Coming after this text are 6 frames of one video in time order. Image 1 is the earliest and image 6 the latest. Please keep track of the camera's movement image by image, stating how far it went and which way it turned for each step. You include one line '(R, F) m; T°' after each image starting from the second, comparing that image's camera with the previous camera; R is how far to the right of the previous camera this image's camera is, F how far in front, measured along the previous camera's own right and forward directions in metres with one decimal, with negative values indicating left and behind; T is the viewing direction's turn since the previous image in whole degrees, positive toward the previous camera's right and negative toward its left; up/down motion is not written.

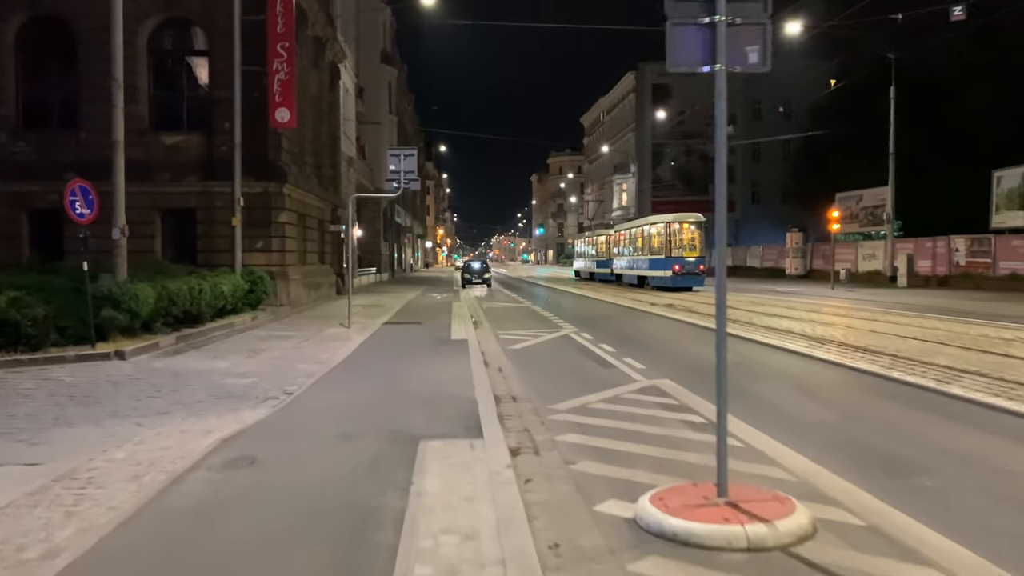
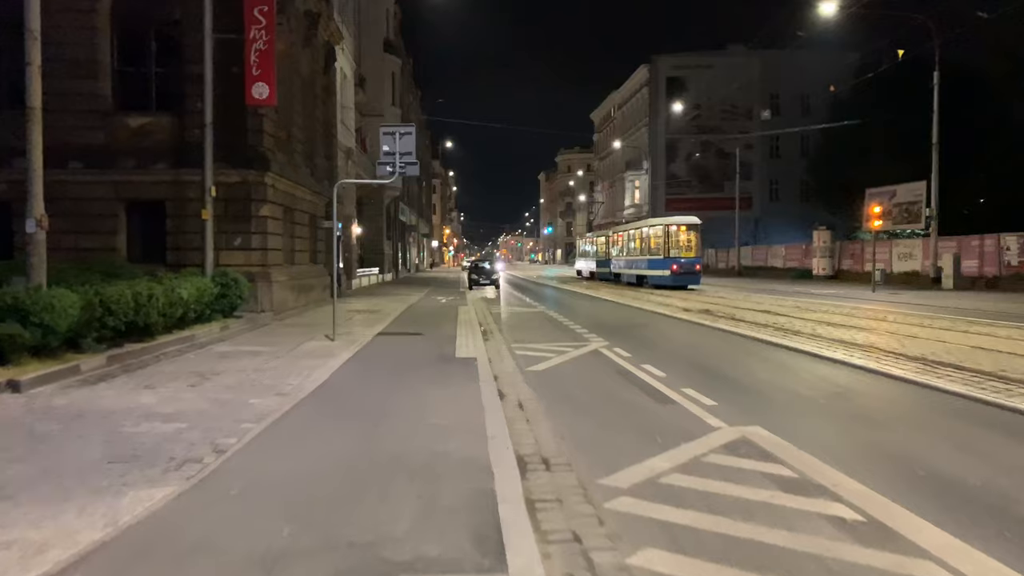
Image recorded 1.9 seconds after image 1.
(-0.2, +3.2) m; -1°
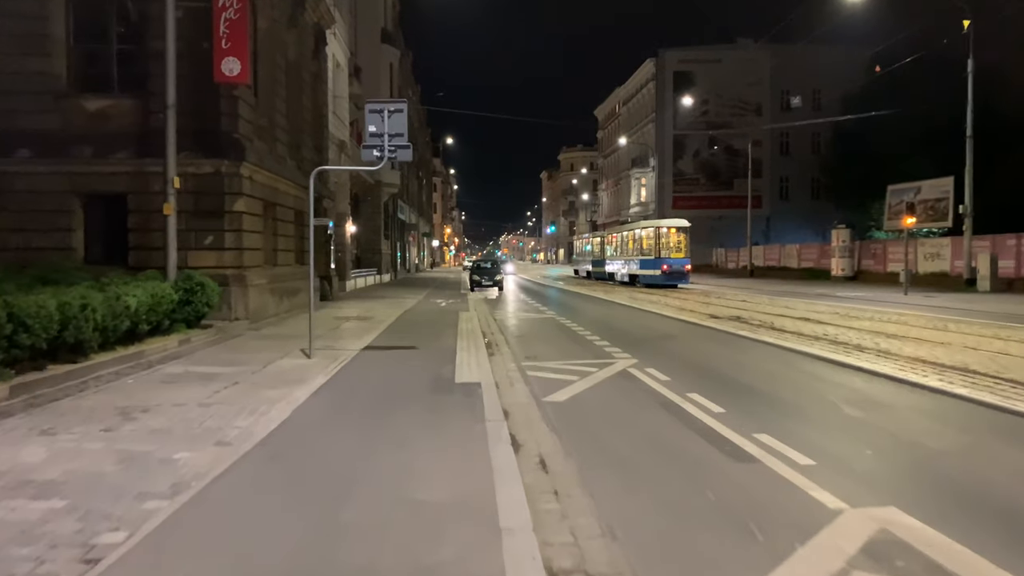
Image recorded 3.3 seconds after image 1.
(-0.2, +2.5) m; 0°
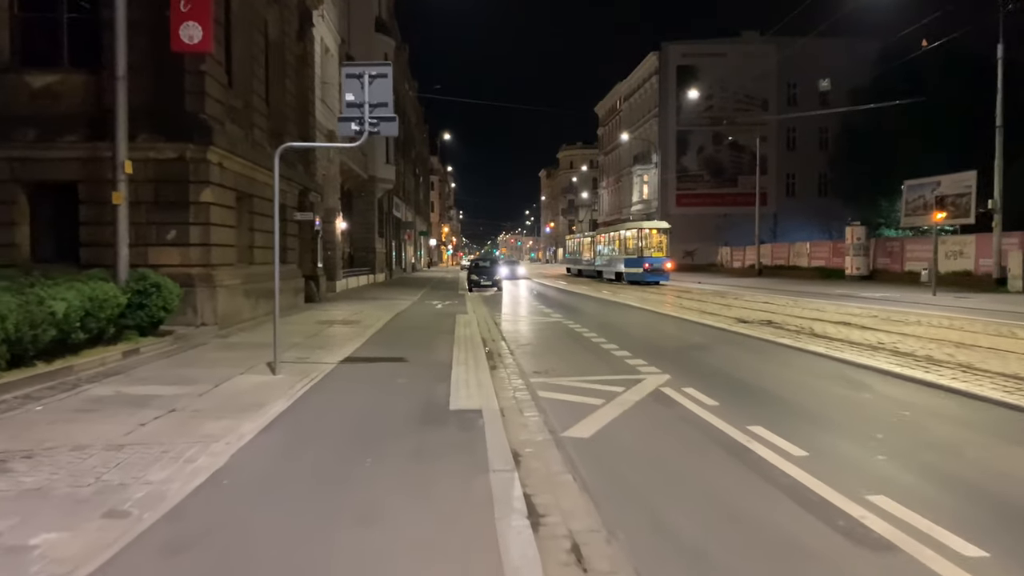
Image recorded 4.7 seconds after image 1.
(-0.1, +2.3) m; 0°
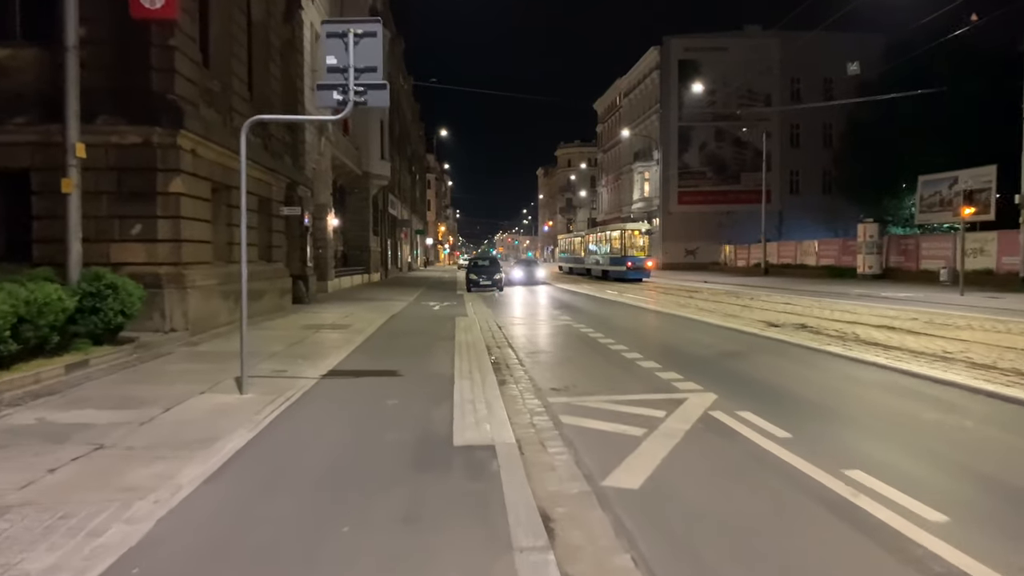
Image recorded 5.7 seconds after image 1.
(-0.2, +1.8) m; 0°
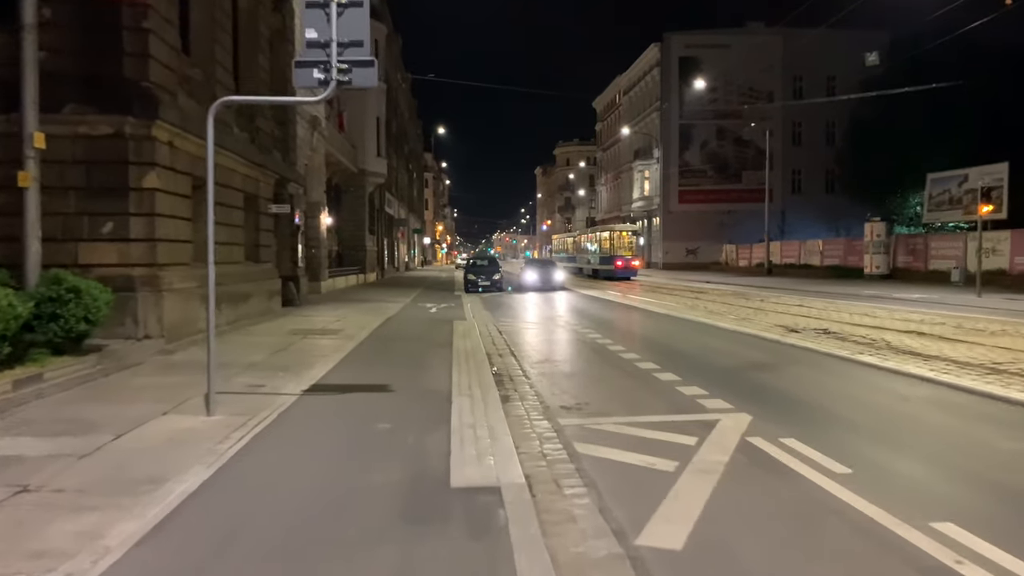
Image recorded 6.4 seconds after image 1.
(-0.1, +1.1) m; 0°
